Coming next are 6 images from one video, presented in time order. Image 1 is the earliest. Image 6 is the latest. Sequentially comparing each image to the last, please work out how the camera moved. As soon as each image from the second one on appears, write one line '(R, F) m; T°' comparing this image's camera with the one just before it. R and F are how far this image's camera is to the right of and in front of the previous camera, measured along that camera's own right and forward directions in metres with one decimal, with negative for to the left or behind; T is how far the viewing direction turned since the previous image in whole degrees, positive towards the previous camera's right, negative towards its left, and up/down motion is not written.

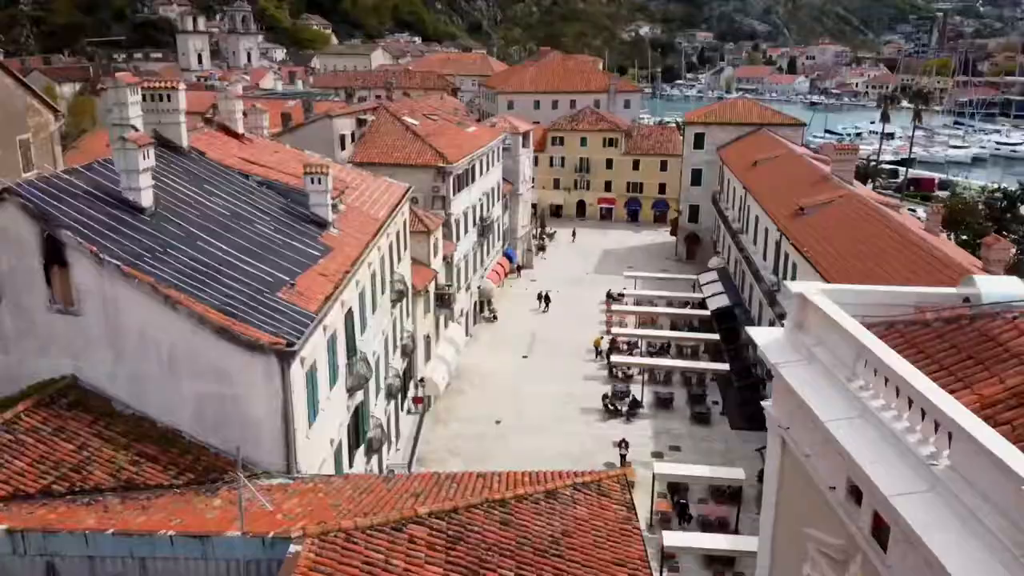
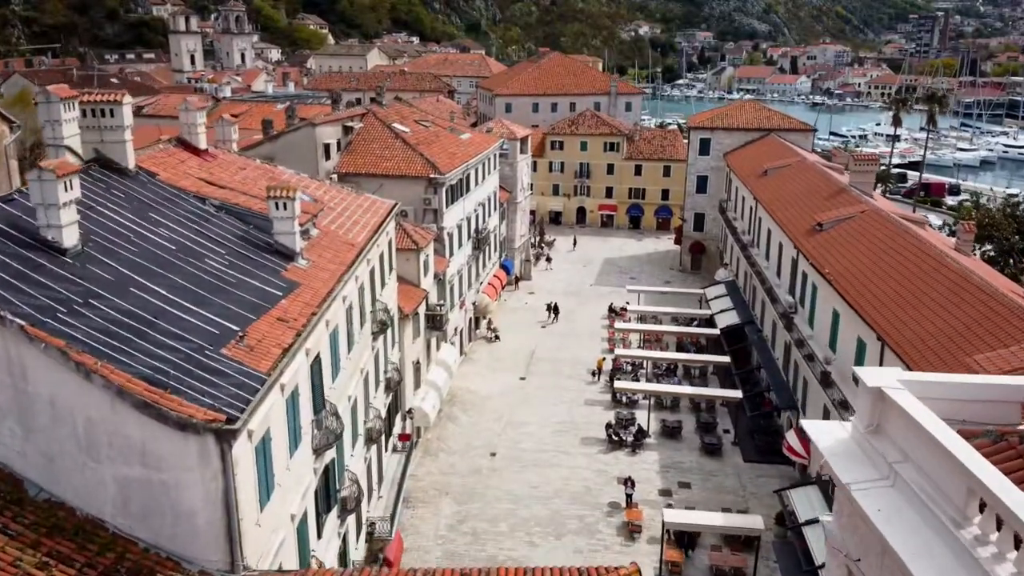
(+0.2, +2.6) m; 0°
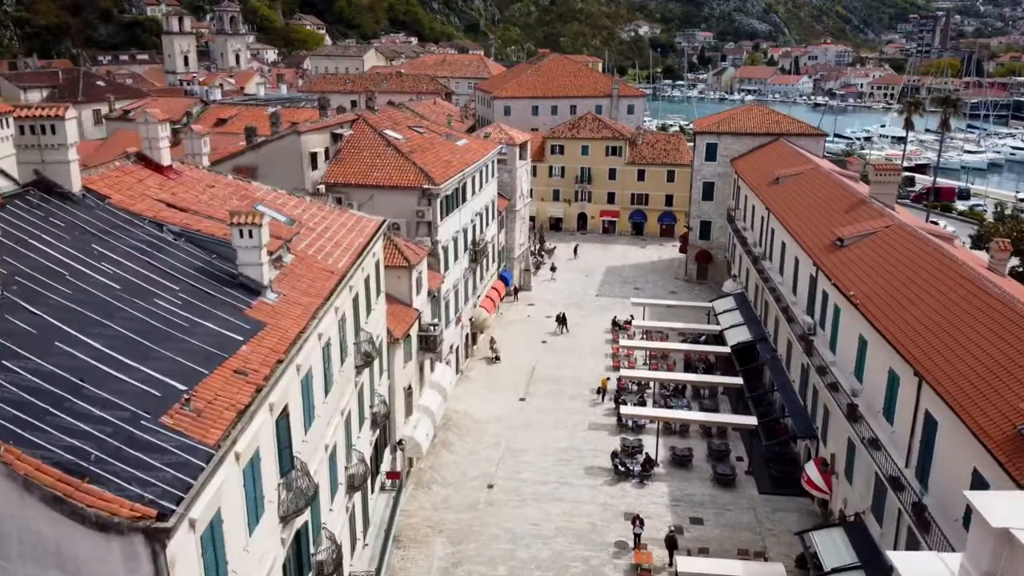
(0.0, +2.2) m; 0°
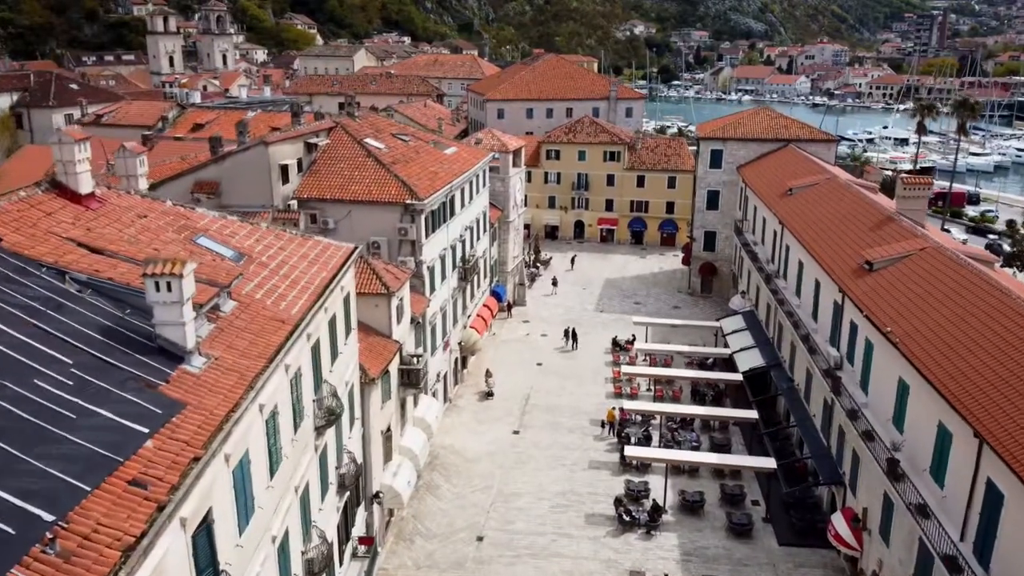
(+0.2, +3.2) m; 0°
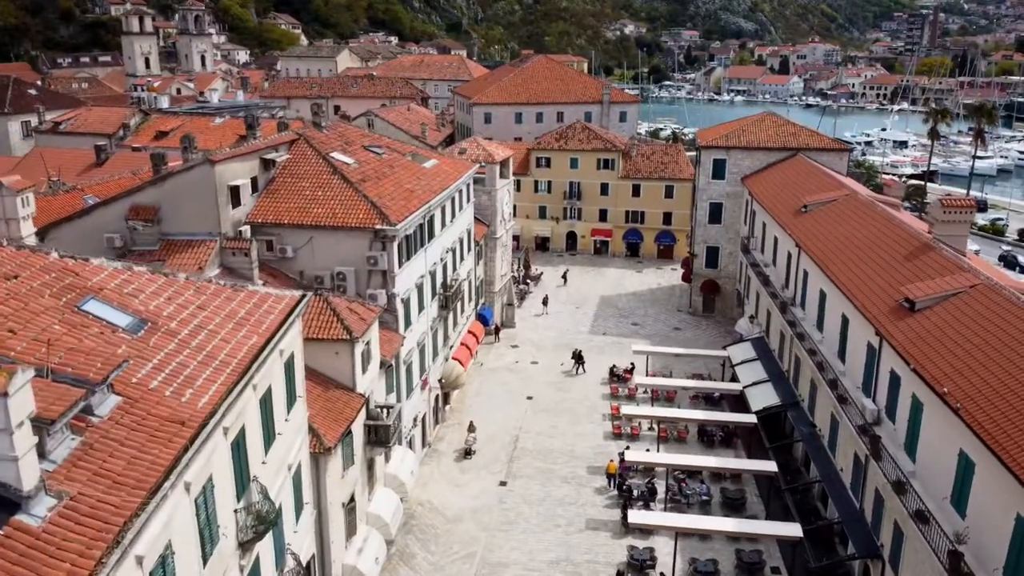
(+0.2, +3.9) m; +1°
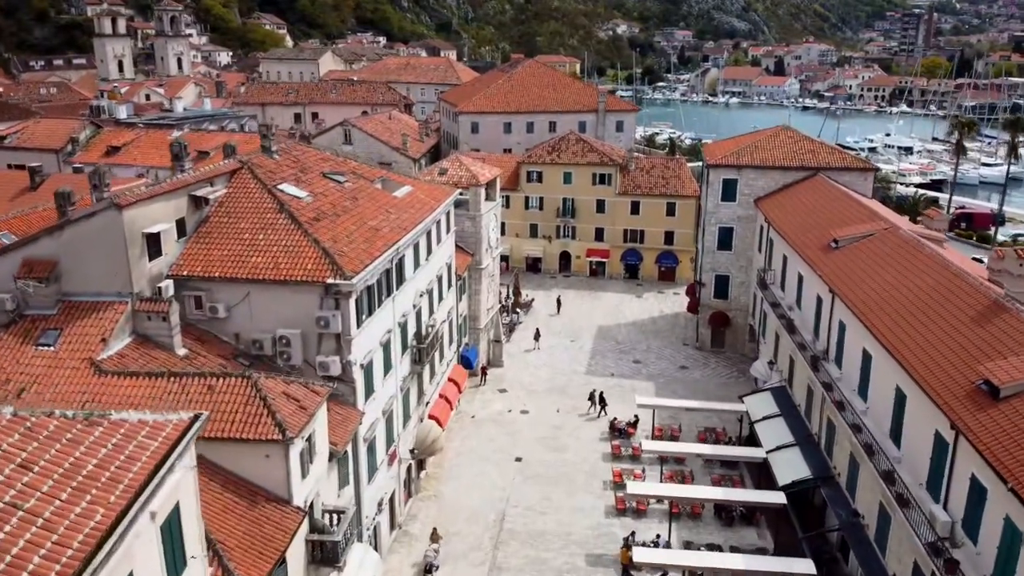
(+0.3, +4.9) m; +1°
